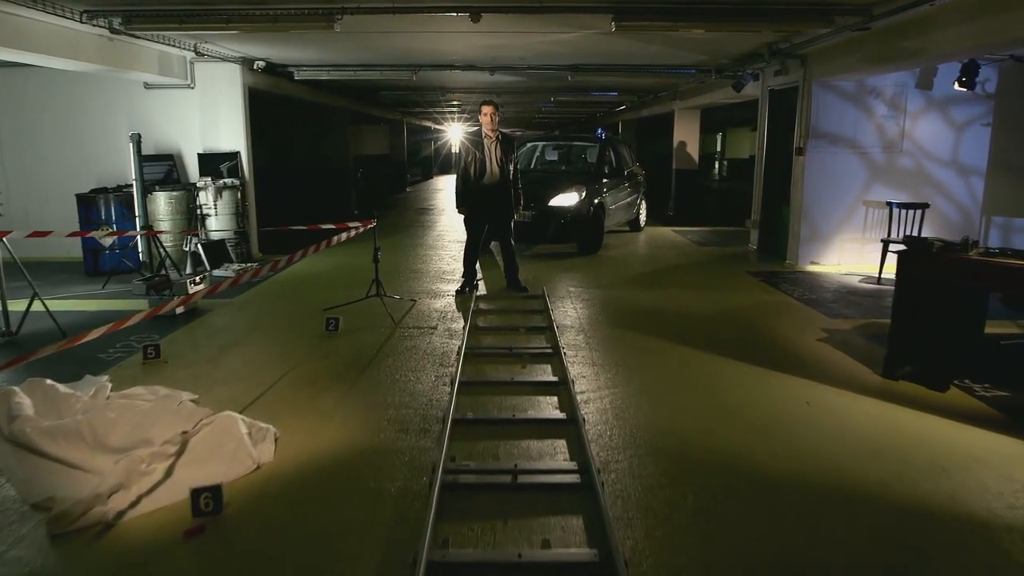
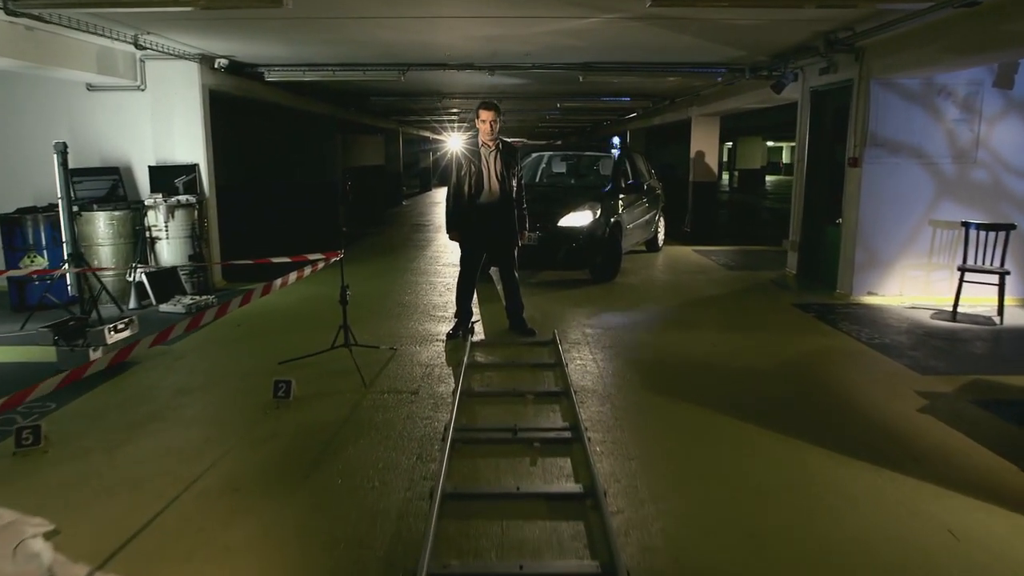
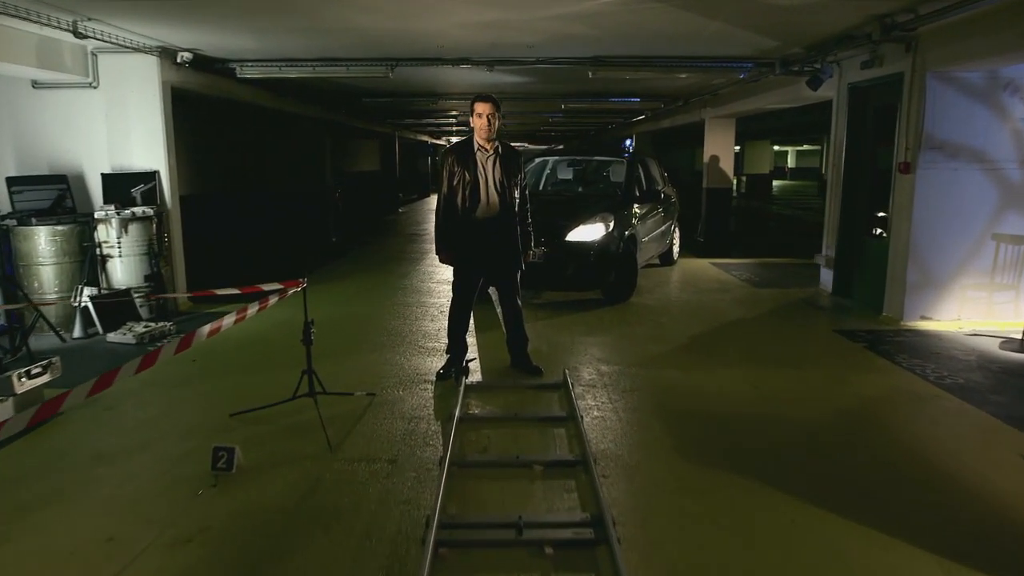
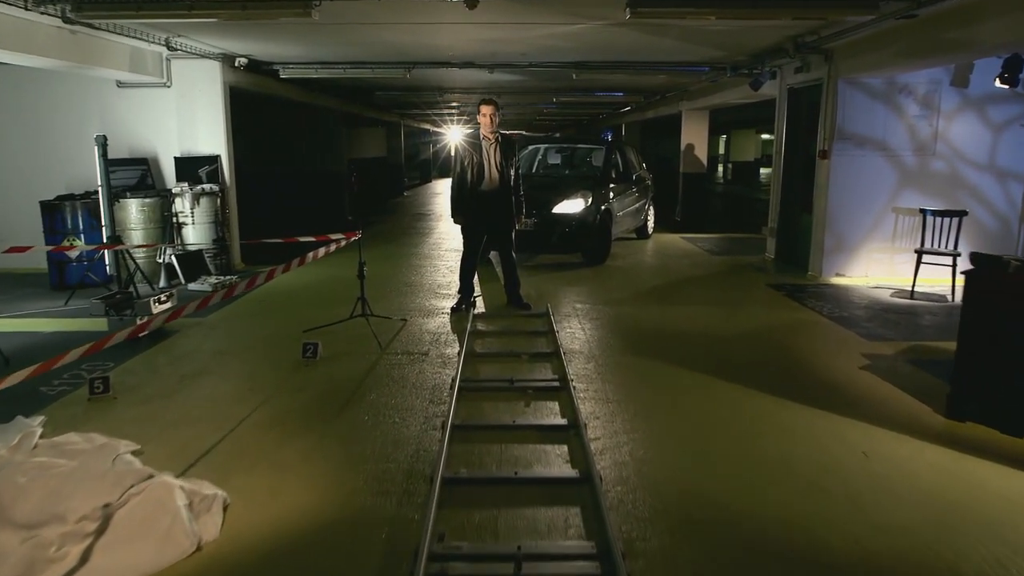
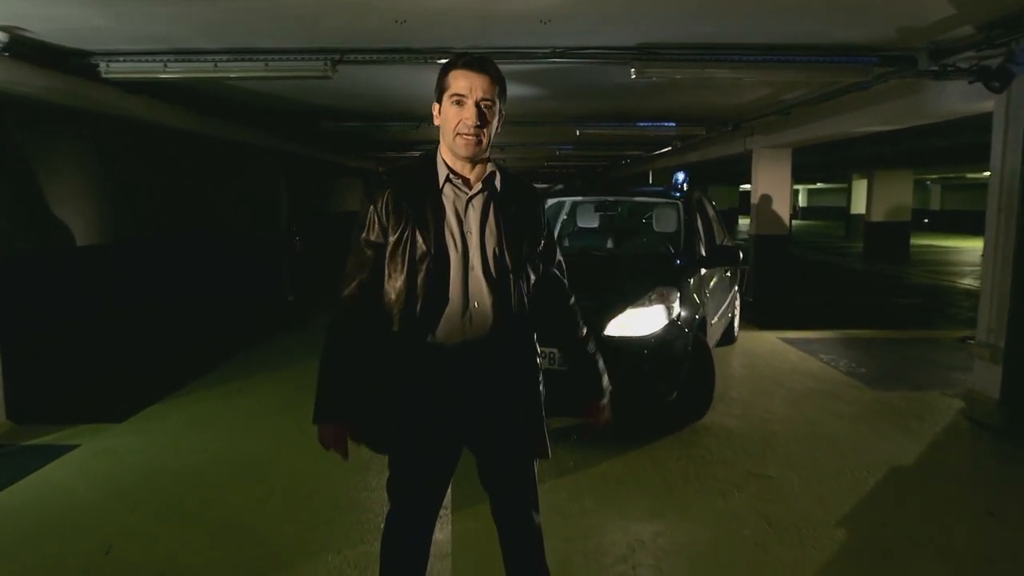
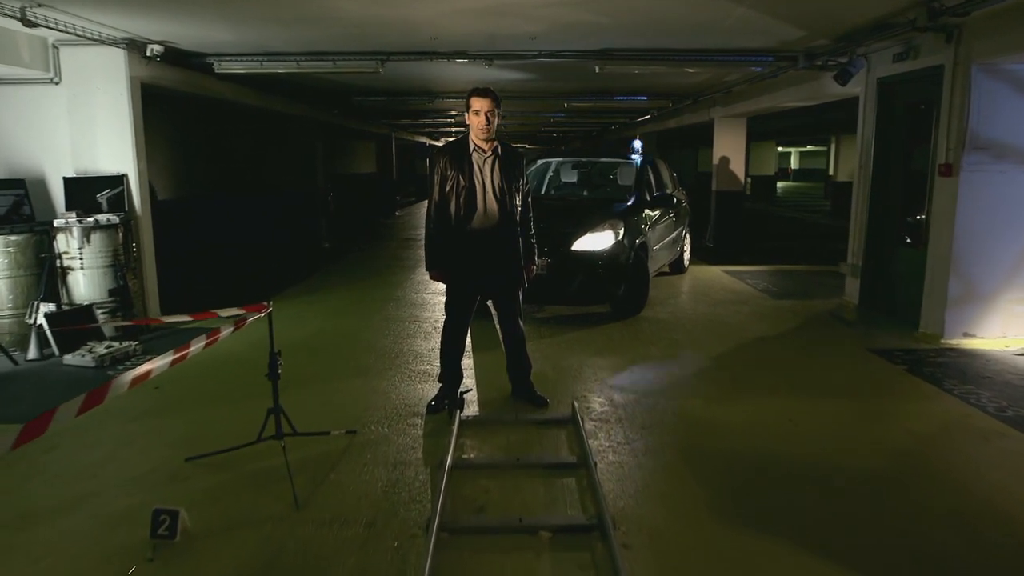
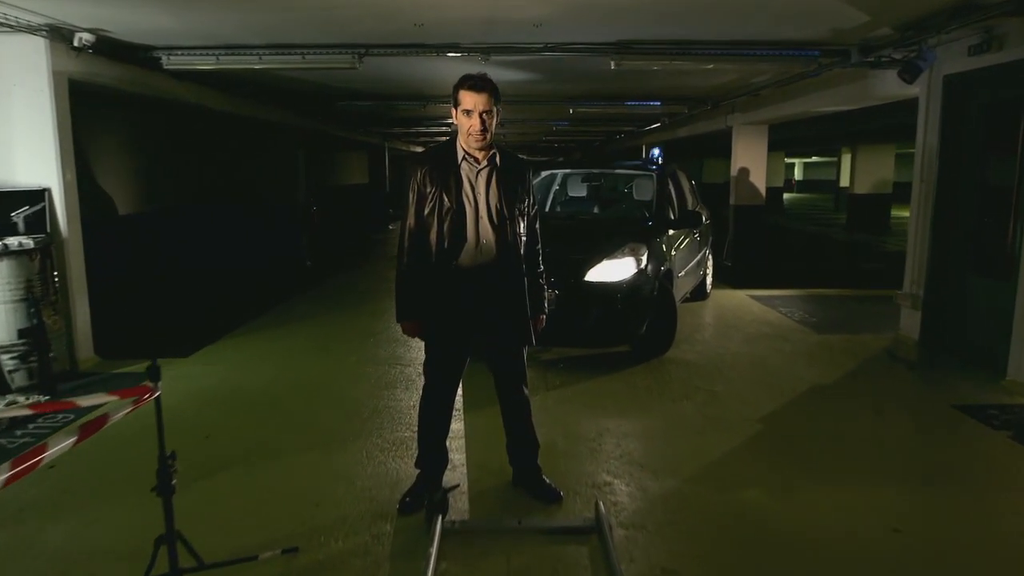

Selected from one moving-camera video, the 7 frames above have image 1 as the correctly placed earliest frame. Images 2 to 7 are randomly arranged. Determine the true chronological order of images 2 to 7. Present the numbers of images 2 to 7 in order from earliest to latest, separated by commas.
4, 2, 3, 6, 7, 5
